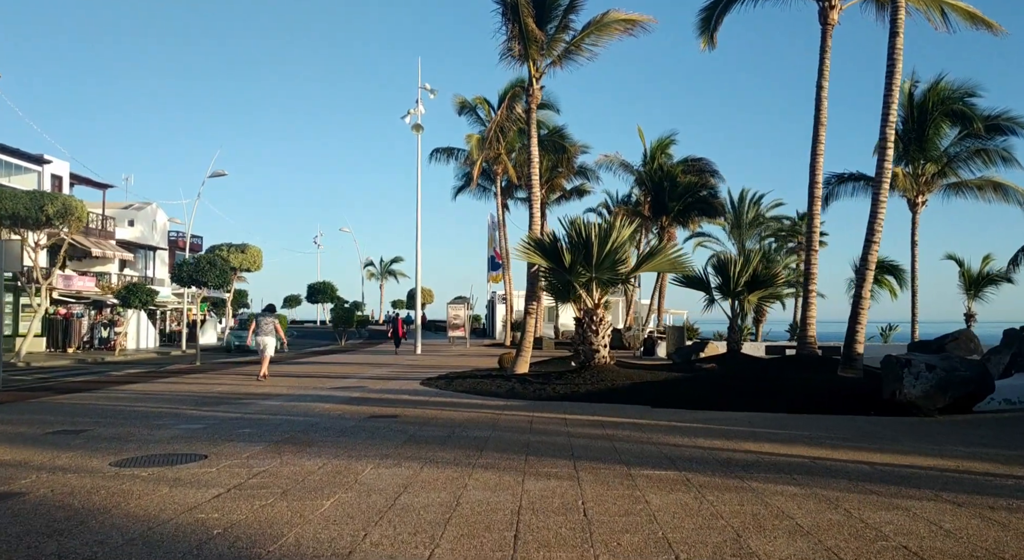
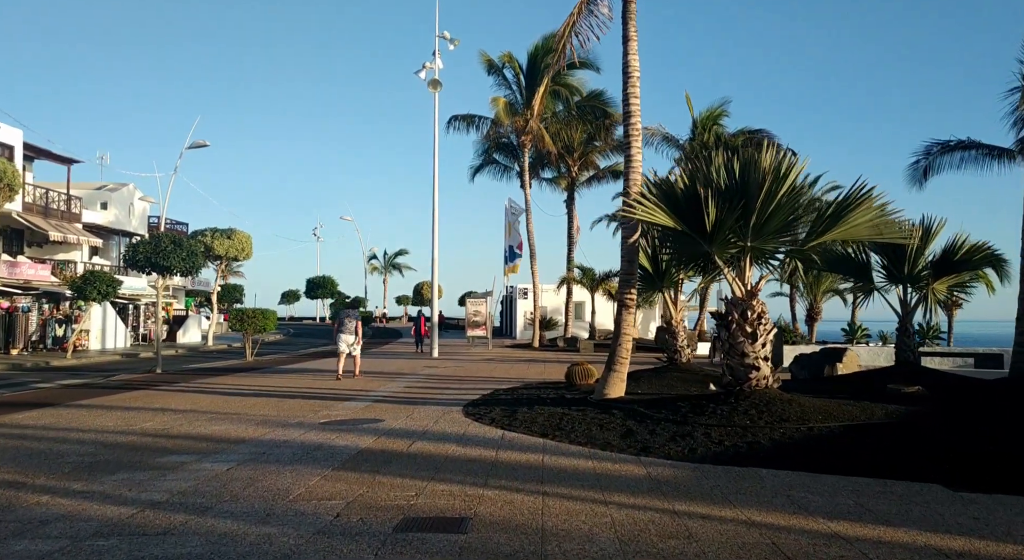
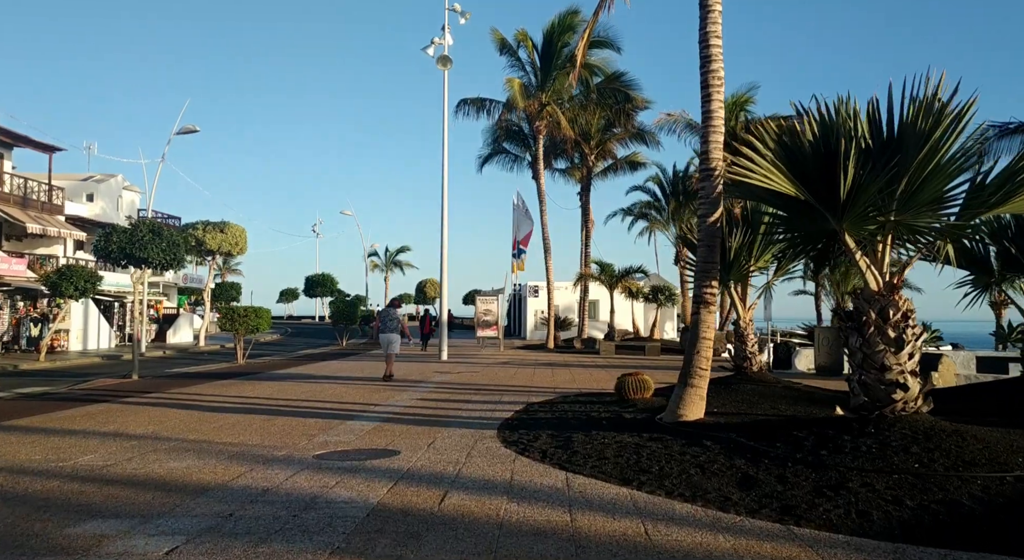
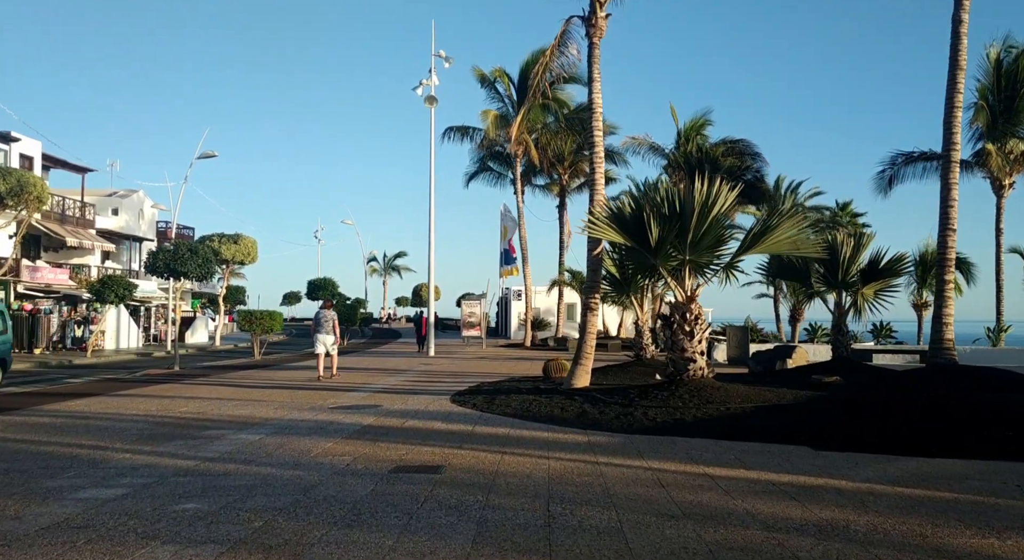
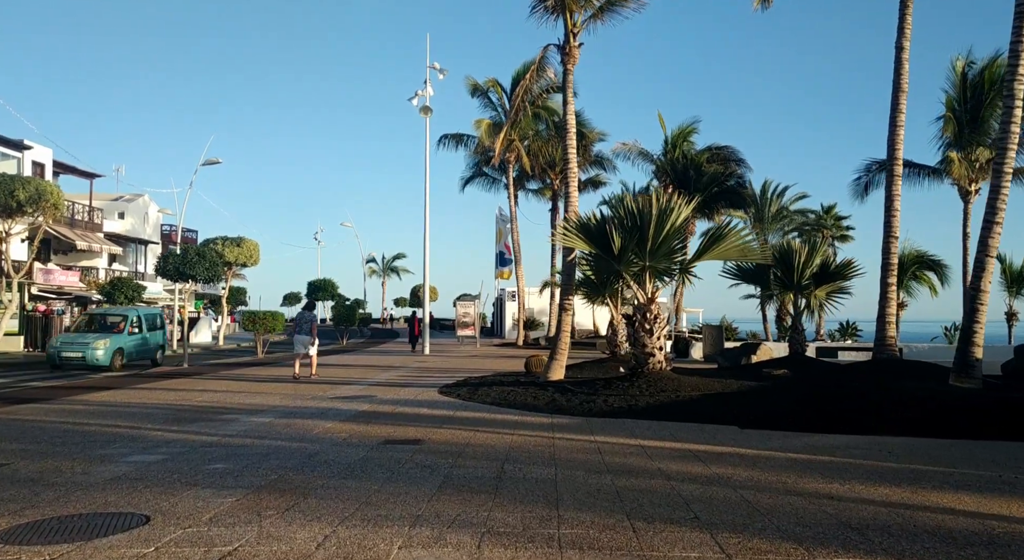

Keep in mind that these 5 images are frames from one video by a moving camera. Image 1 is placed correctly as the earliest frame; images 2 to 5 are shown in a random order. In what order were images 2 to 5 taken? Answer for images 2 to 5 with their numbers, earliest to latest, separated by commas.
5, 4, 2, 3
